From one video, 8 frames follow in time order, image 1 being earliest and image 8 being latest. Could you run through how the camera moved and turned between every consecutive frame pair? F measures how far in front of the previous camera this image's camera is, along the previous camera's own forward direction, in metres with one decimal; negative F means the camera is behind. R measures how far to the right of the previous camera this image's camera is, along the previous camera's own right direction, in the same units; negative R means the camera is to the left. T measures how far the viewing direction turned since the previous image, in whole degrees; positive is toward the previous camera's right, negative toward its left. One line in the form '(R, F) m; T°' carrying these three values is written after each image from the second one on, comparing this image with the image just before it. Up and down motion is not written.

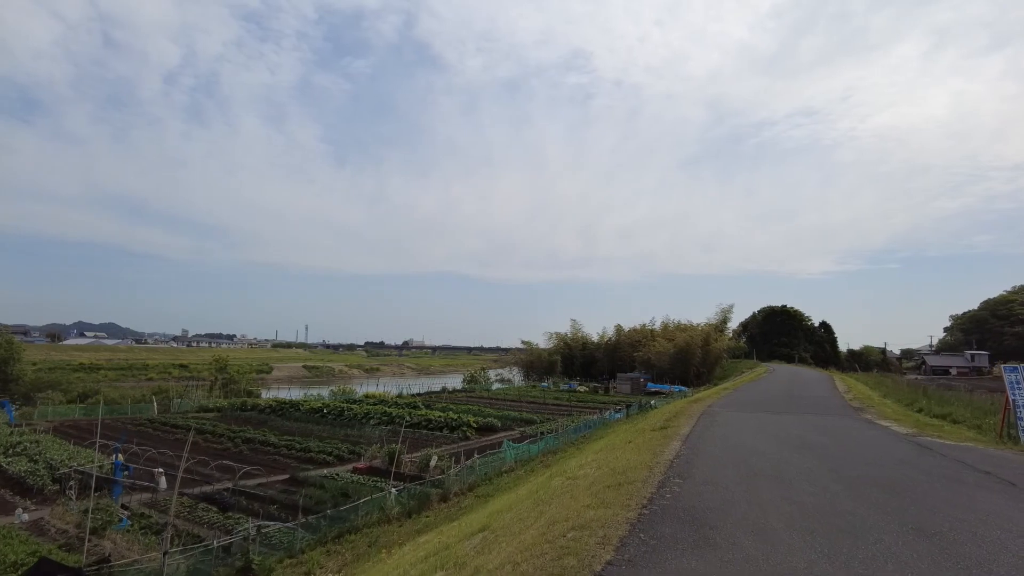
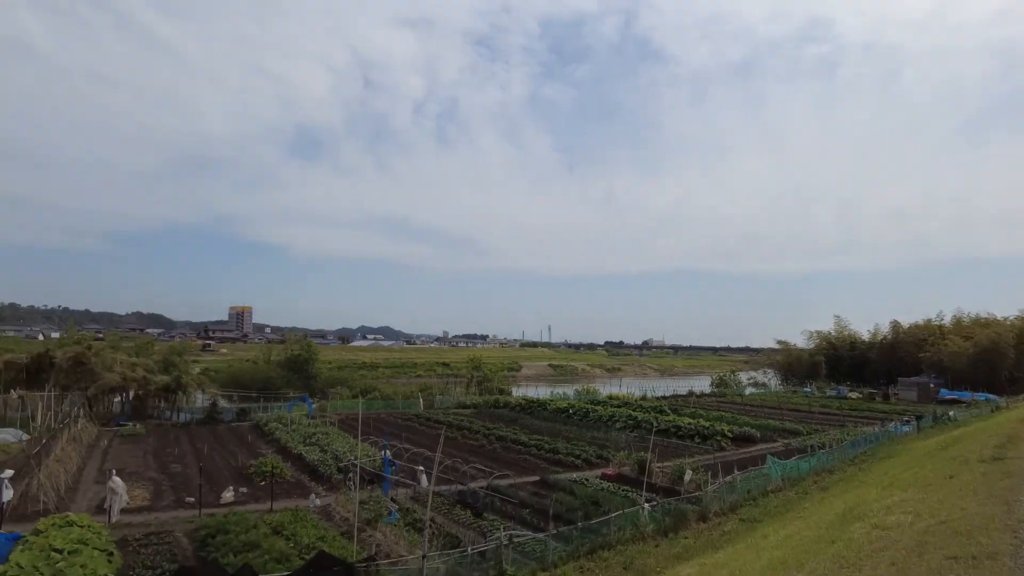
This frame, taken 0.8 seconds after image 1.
(-0.3, +0.9) m; -24°
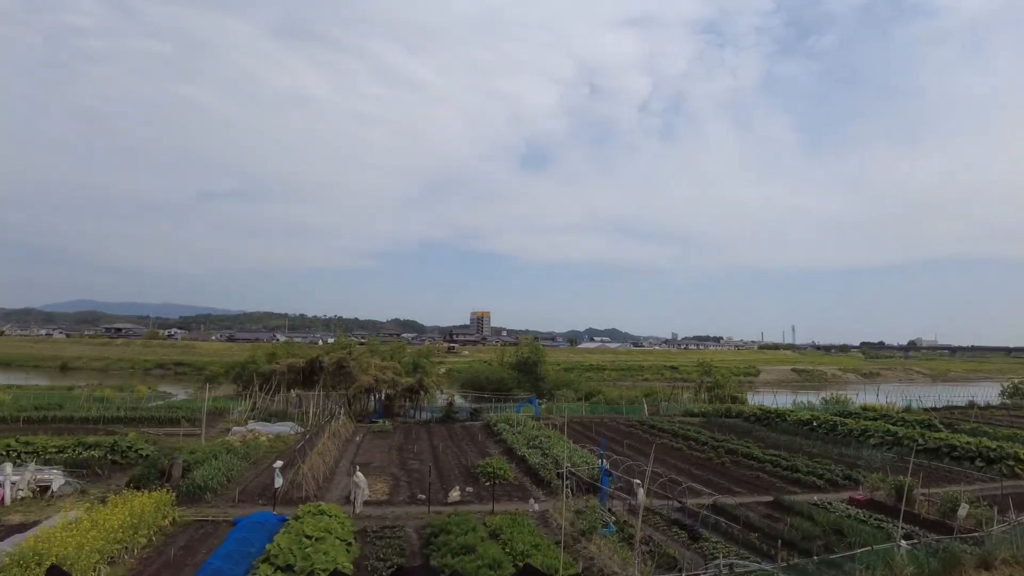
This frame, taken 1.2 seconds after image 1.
(0.0, +0.5) m; -21°
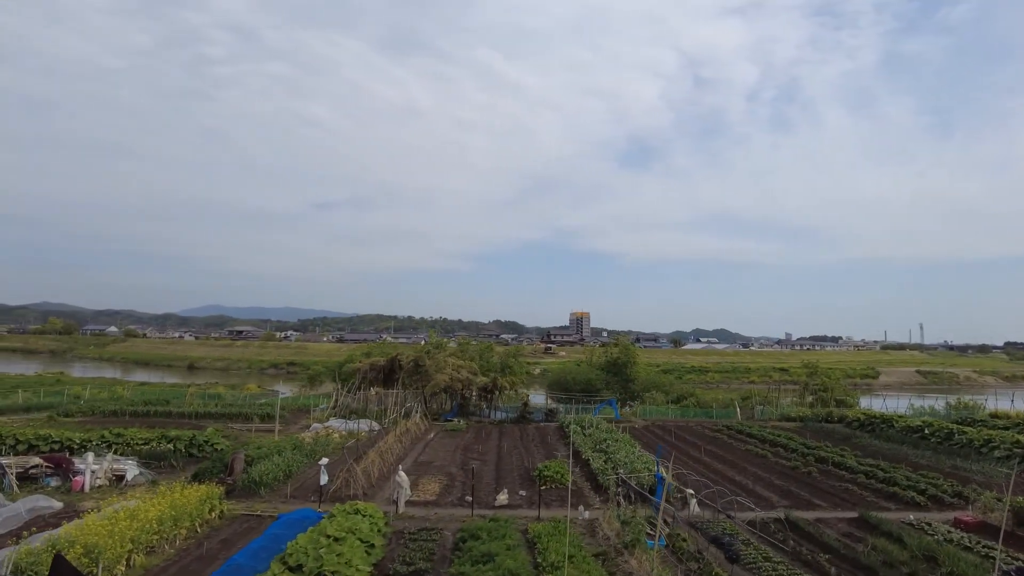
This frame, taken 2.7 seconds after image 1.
(+1.0, +0.7) m; -10°
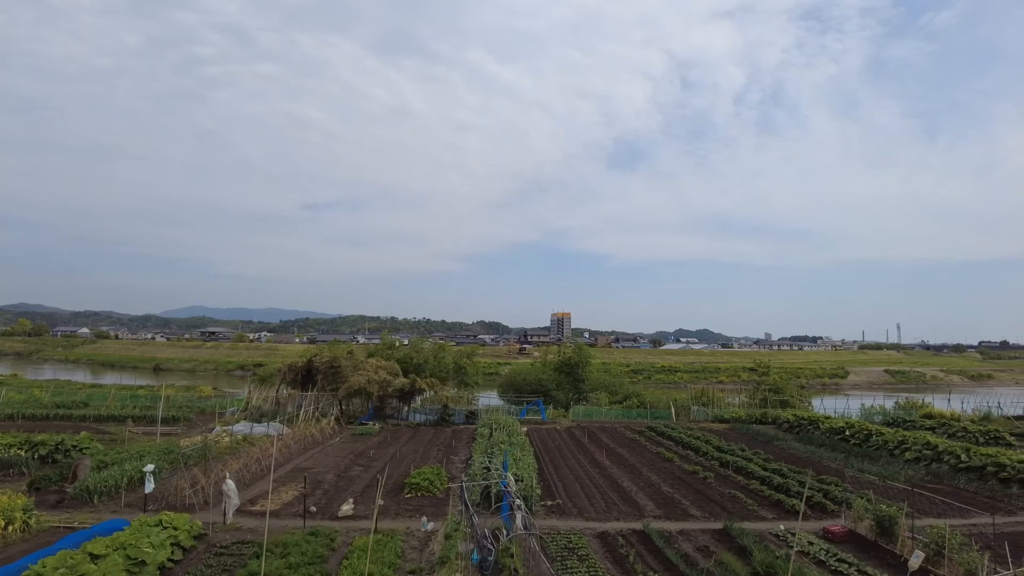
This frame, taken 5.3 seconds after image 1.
(+2.8, +0.7) m; +1°
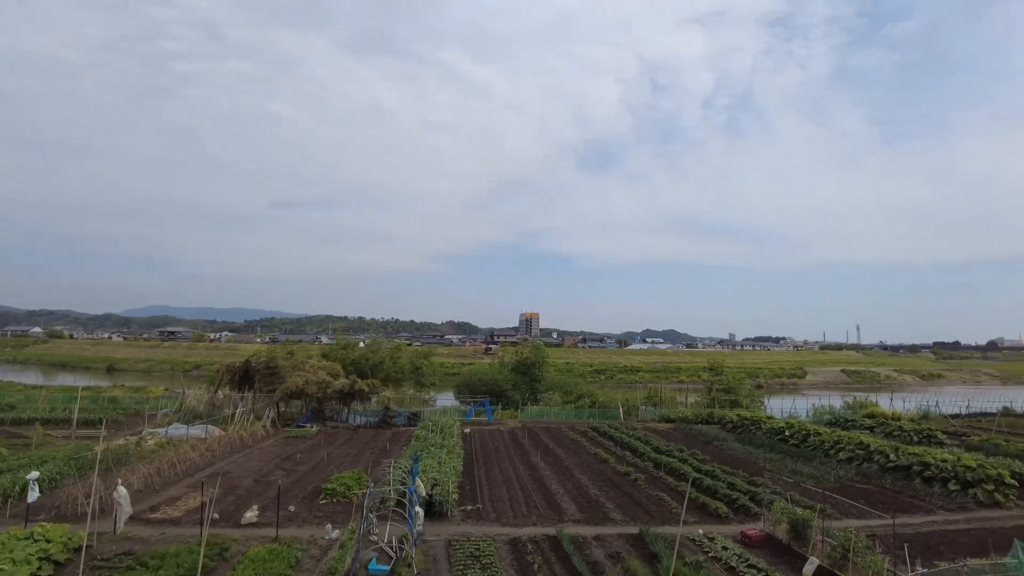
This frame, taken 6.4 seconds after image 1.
(+1.1, +0.4) m; +3°
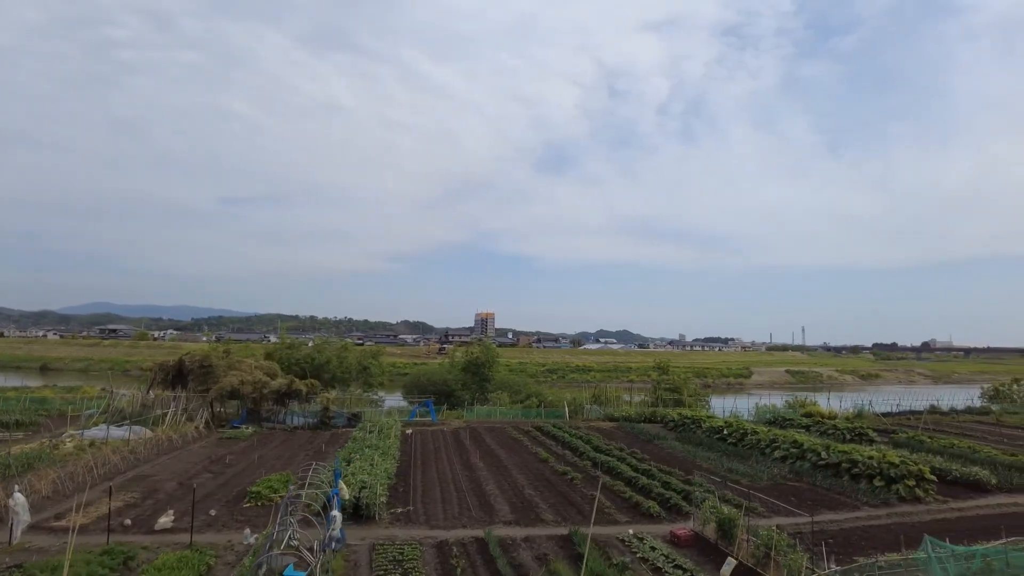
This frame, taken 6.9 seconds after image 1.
(+0.5, +0.3) m; +4°
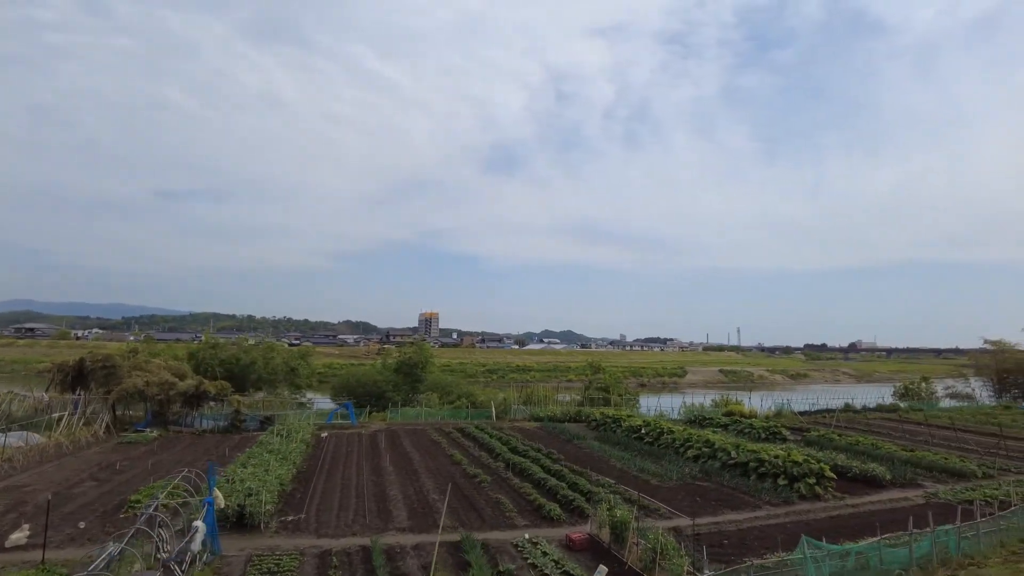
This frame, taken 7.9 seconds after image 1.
(+0.9, +0.3) m; +5°
